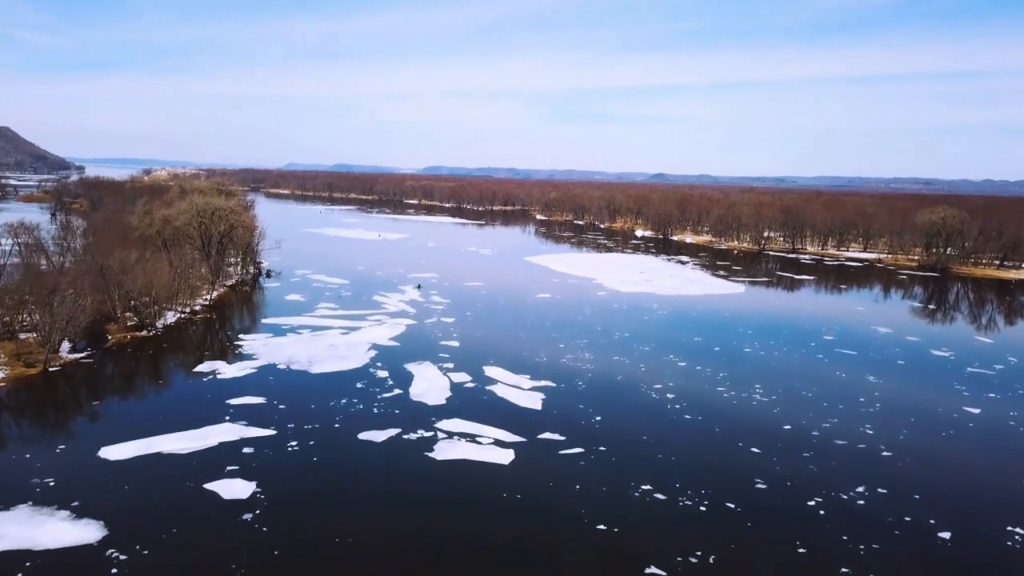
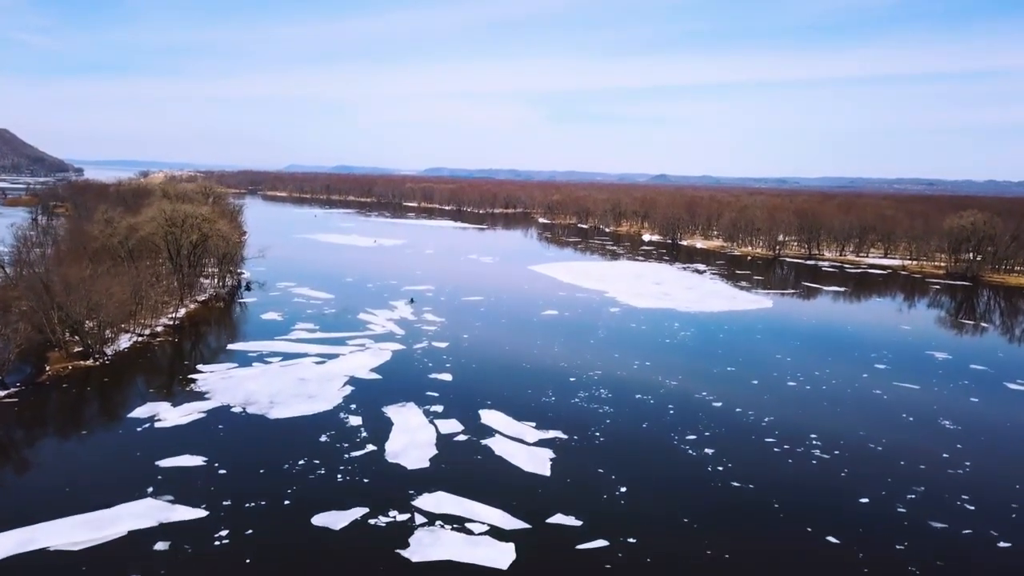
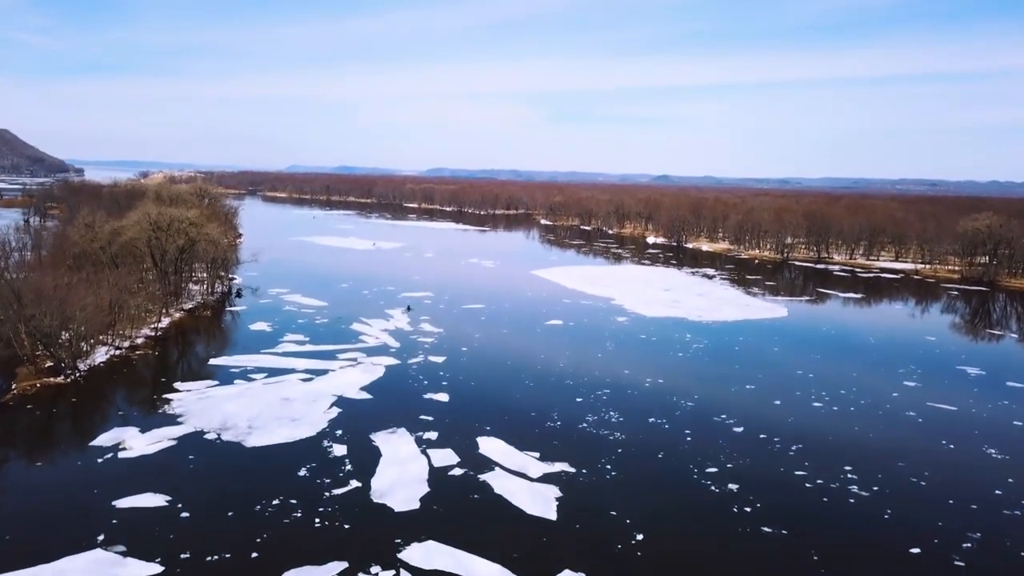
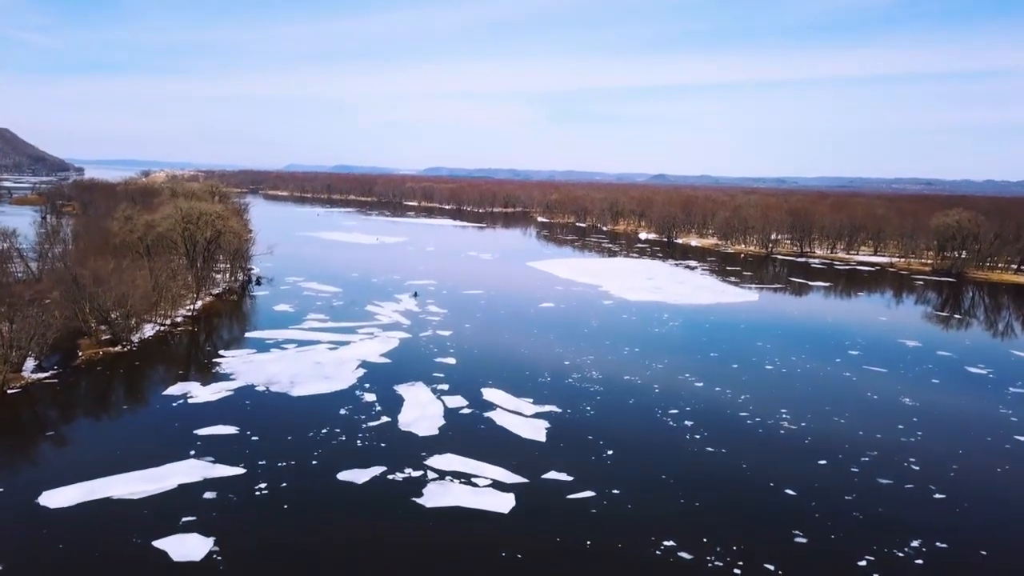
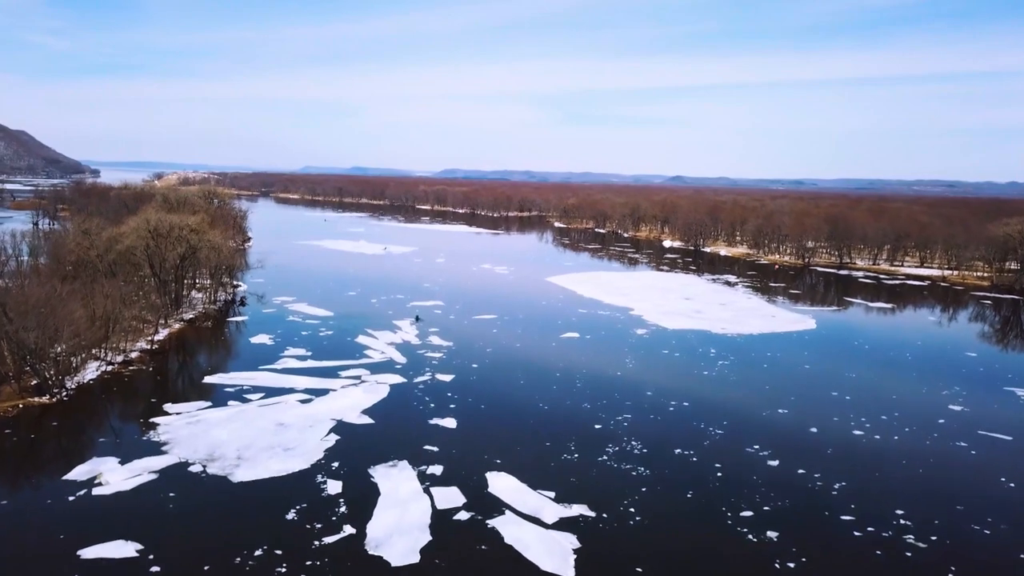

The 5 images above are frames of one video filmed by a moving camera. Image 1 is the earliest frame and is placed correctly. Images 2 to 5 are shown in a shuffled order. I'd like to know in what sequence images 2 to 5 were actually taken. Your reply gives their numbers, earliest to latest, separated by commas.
4, 2, 3, 5
